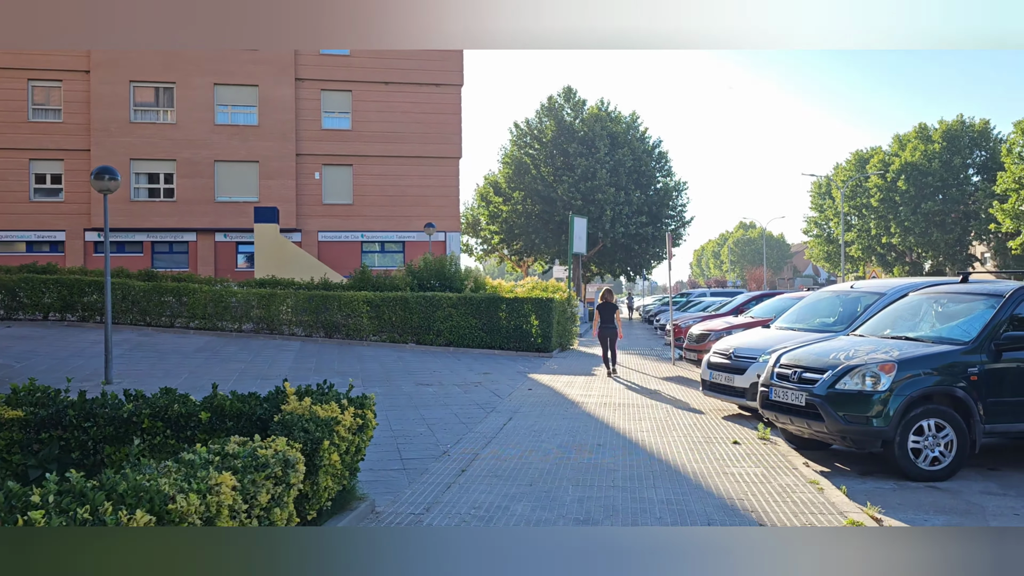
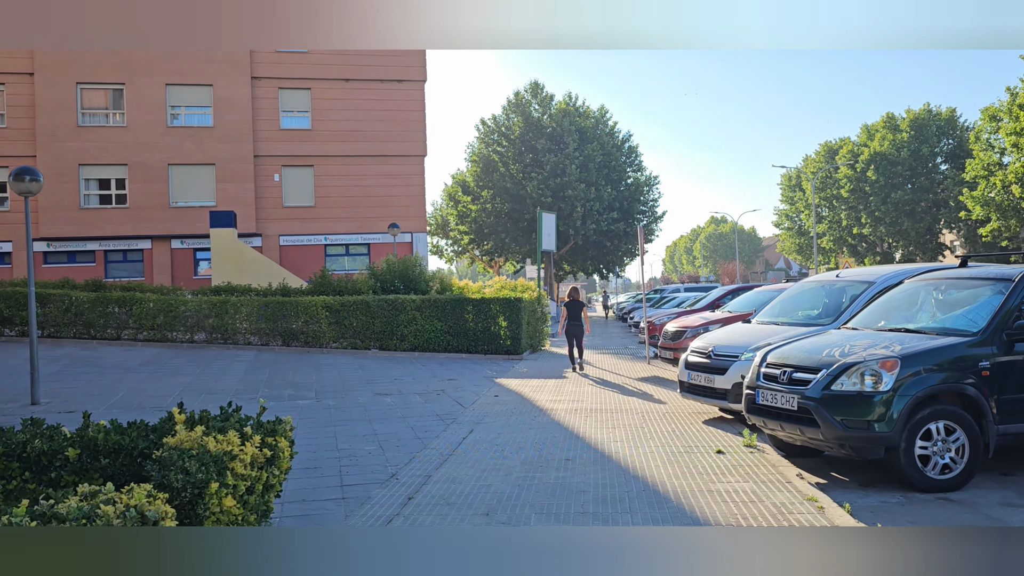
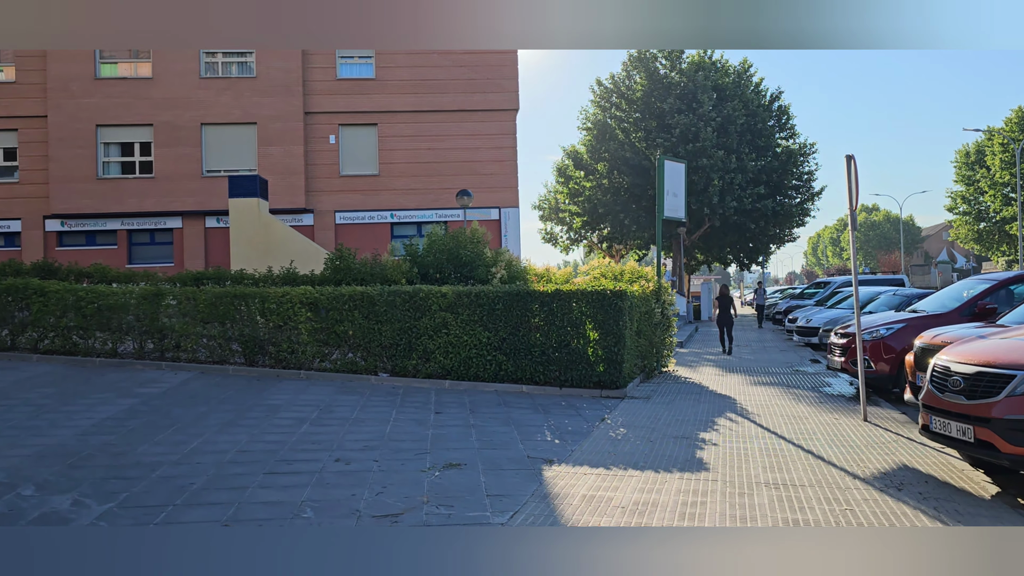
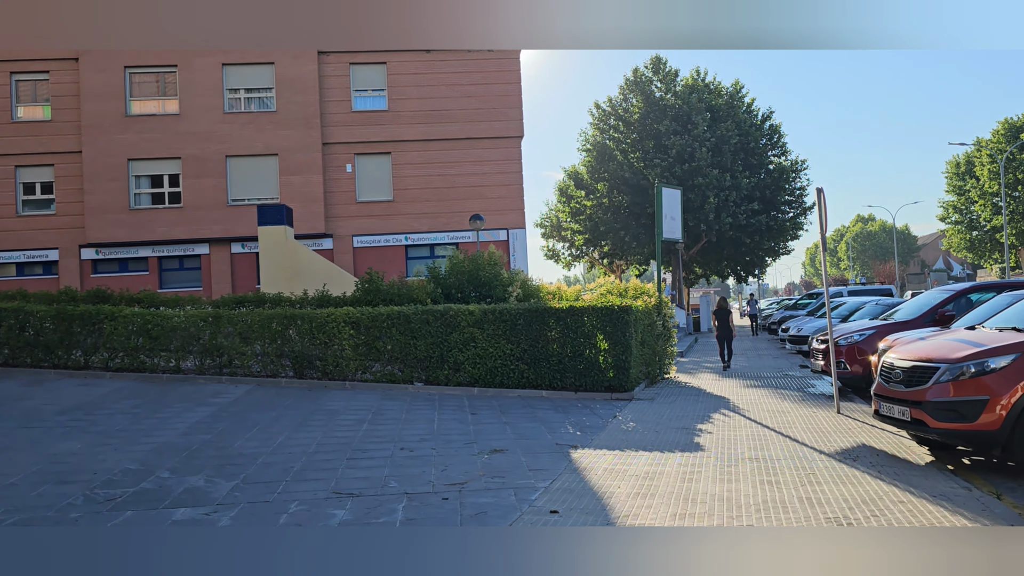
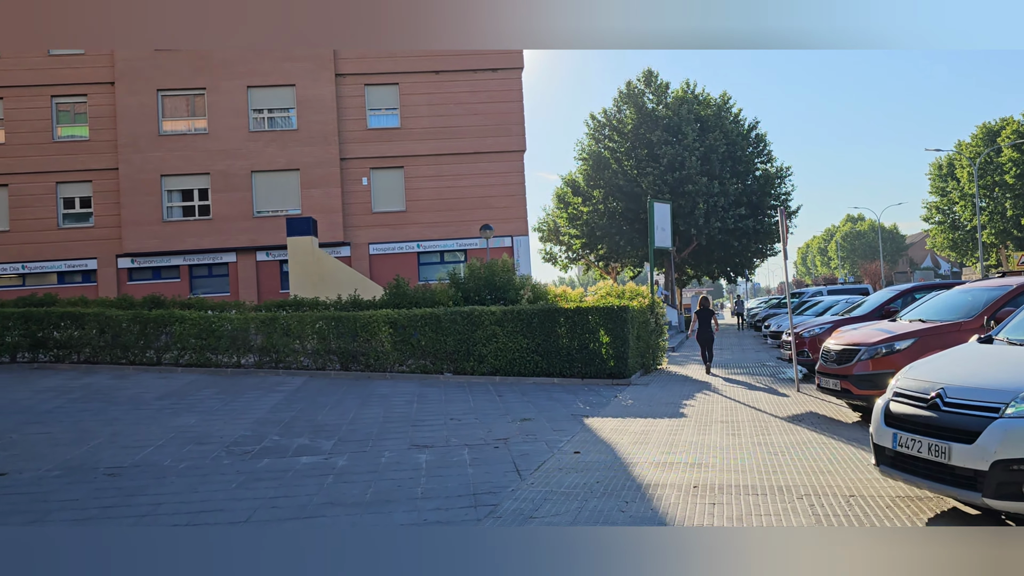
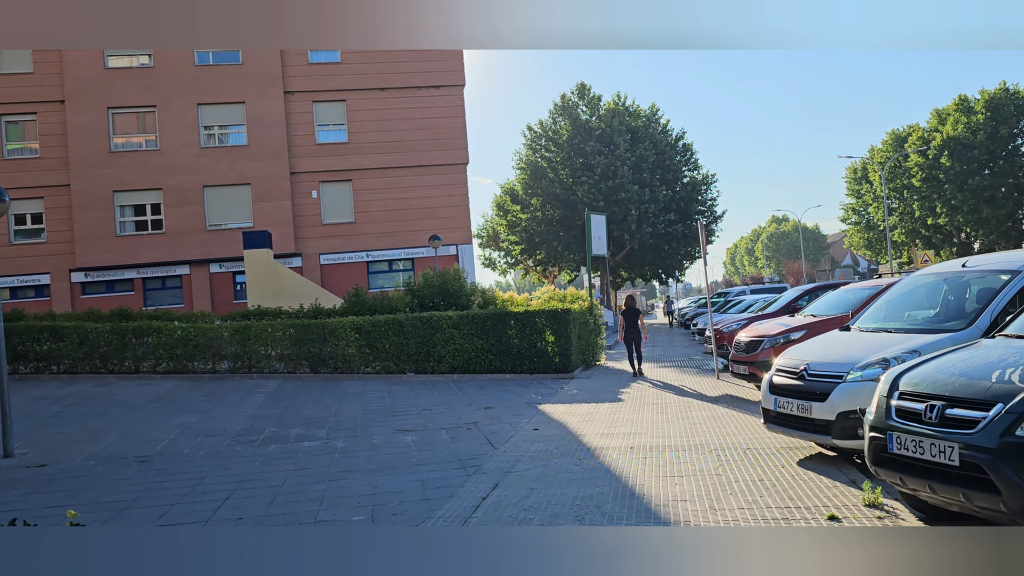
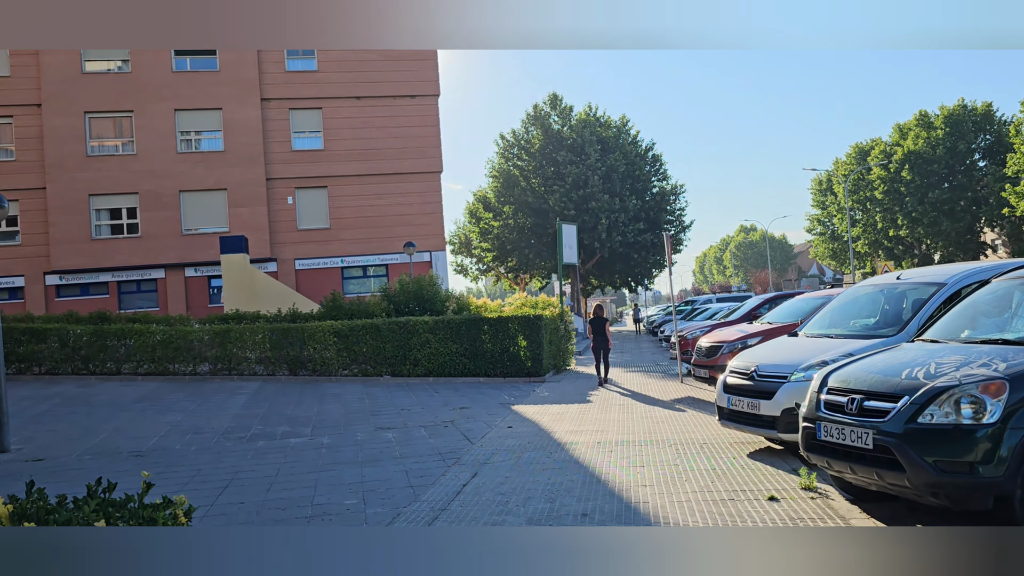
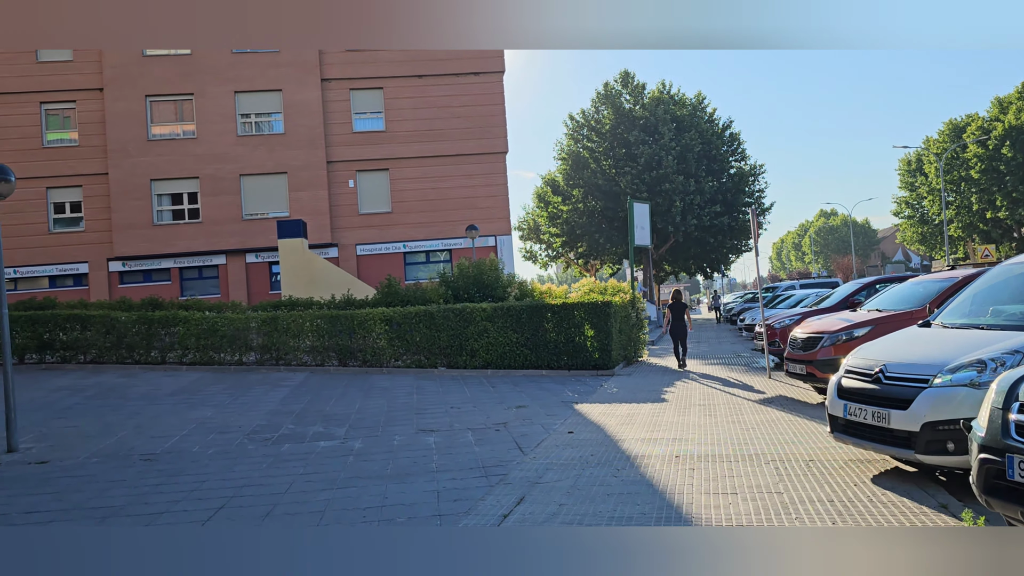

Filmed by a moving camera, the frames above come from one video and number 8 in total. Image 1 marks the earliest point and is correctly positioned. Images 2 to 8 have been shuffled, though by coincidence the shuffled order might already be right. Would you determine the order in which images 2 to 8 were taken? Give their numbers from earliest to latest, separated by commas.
2, 7, 6, 8, 5, 4, 3
